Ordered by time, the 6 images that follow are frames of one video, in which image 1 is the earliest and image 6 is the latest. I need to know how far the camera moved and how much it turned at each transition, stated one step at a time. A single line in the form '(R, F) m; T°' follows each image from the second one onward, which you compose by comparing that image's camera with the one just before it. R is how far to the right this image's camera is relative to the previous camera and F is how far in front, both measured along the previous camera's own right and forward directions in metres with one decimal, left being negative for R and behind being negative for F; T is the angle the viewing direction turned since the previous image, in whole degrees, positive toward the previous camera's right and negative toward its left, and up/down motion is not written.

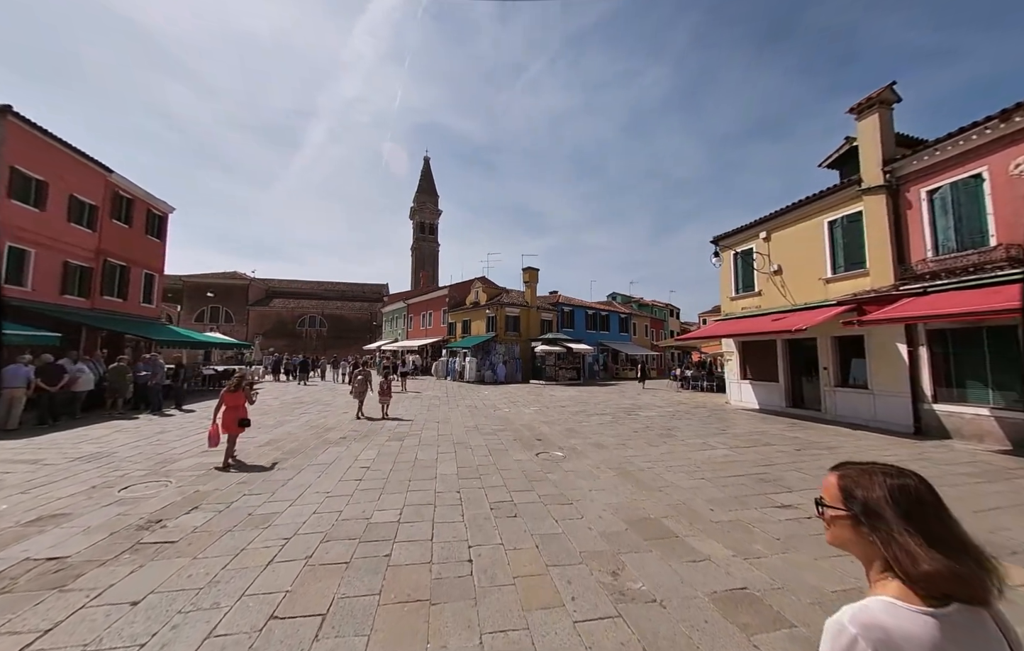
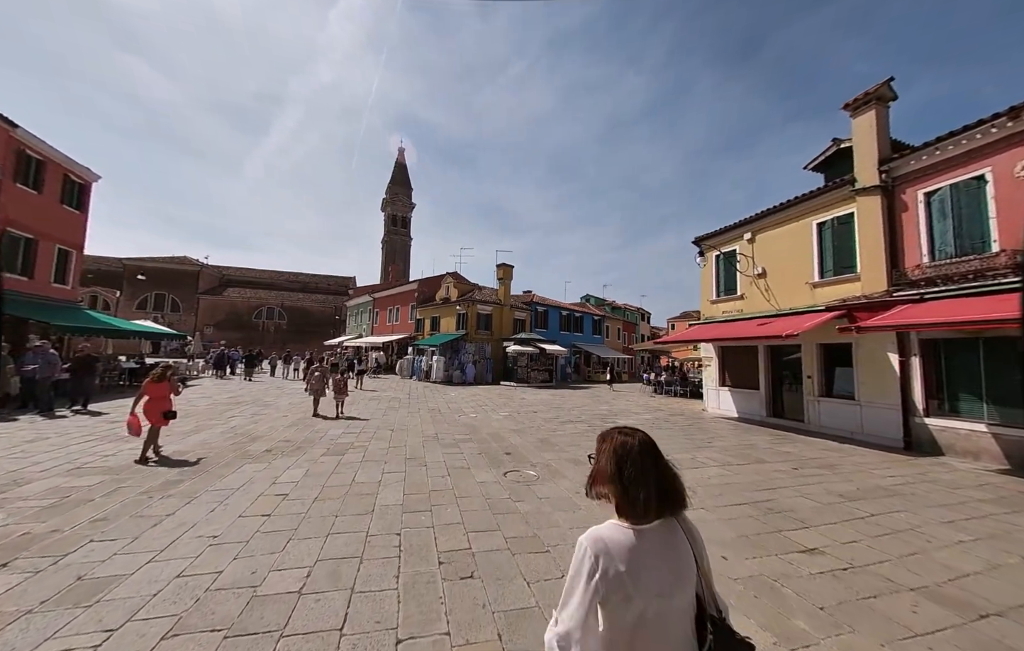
(+0.1, +1.2) m; +4°
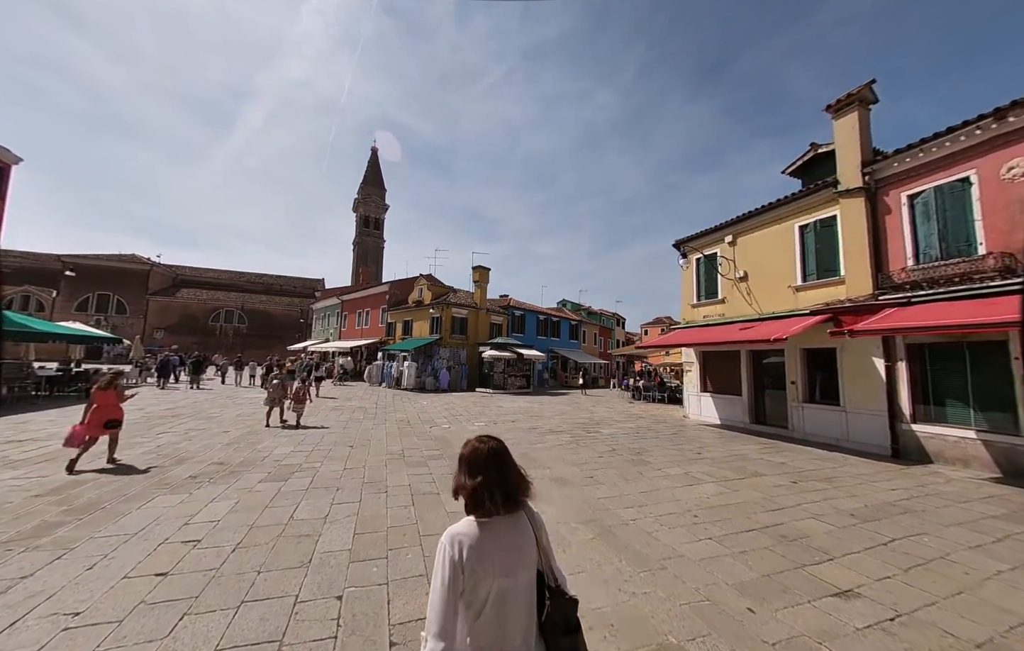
(0.0, +0.8) m; +4°
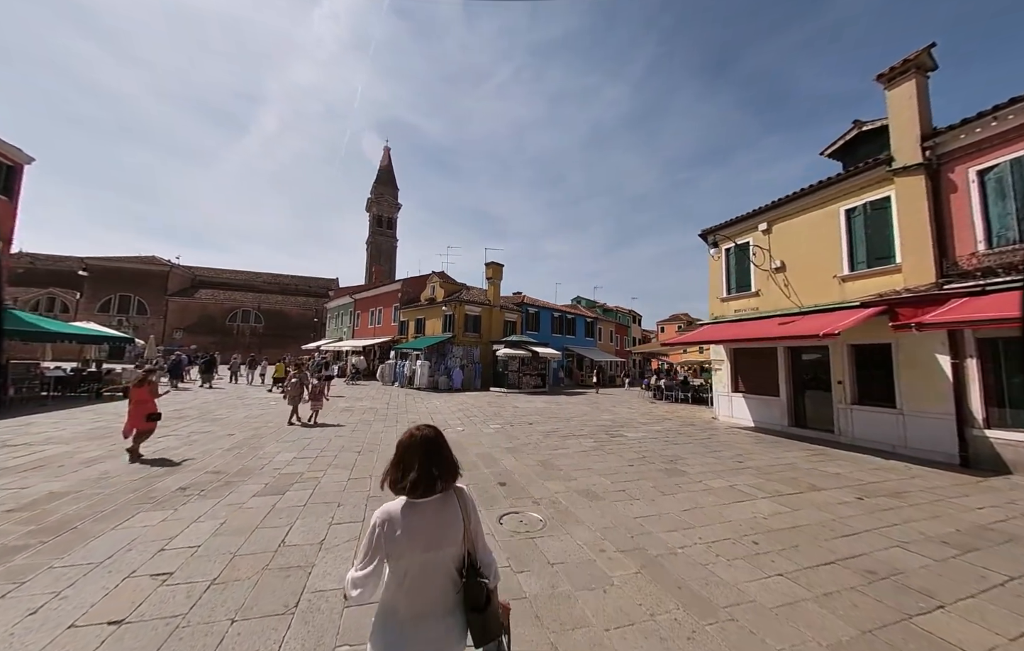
(-0.1, +0.7) m; -2°
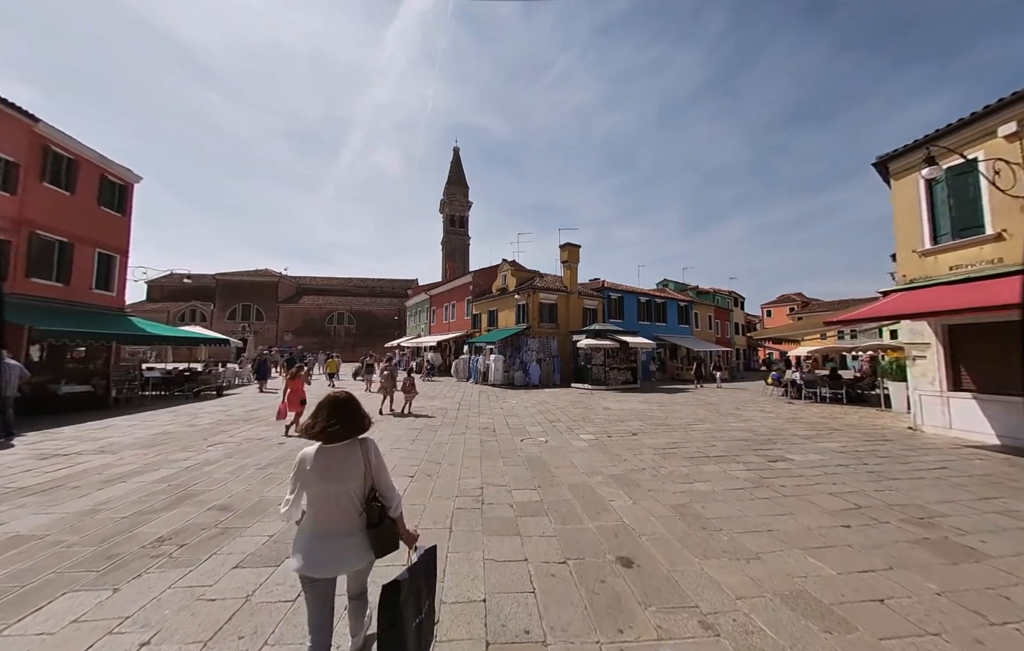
(-0.4, +2.2) m; -12°
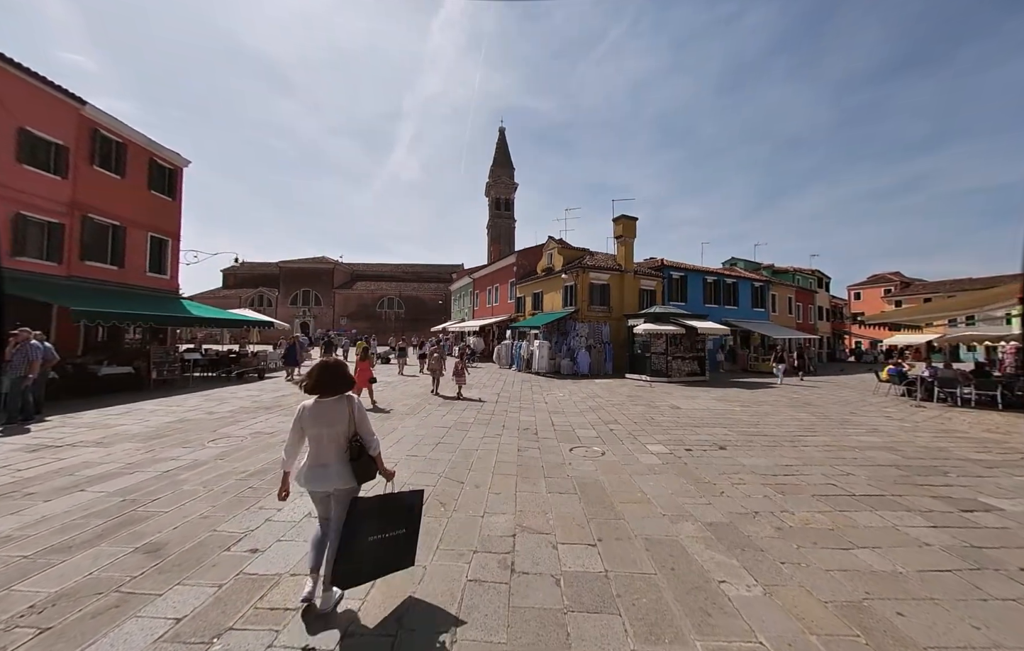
(0.0, +1.6) m; -8°
